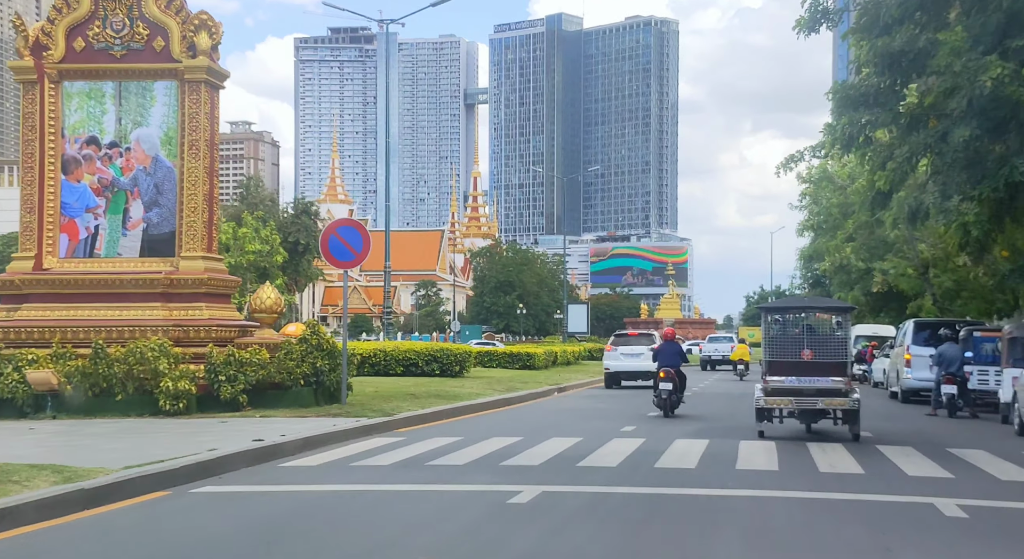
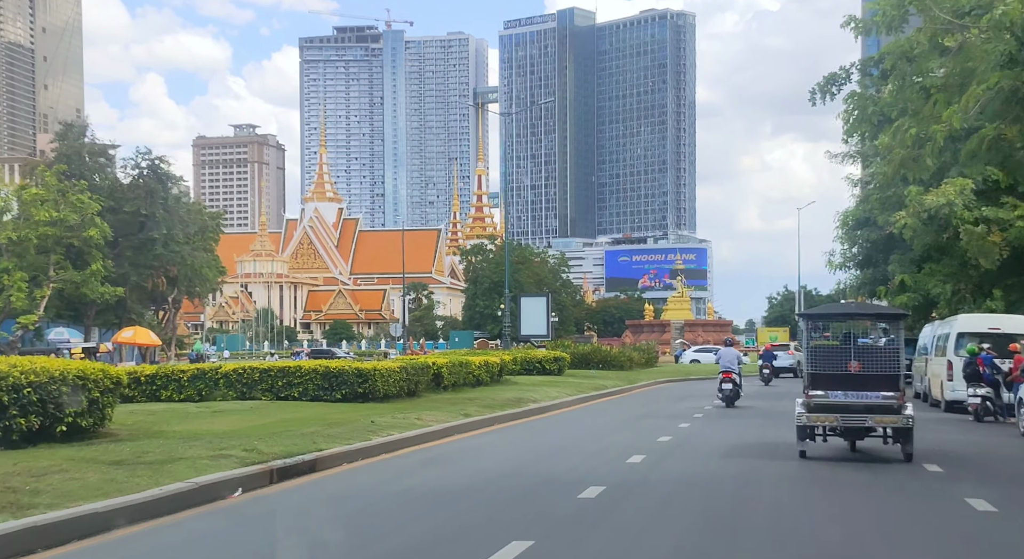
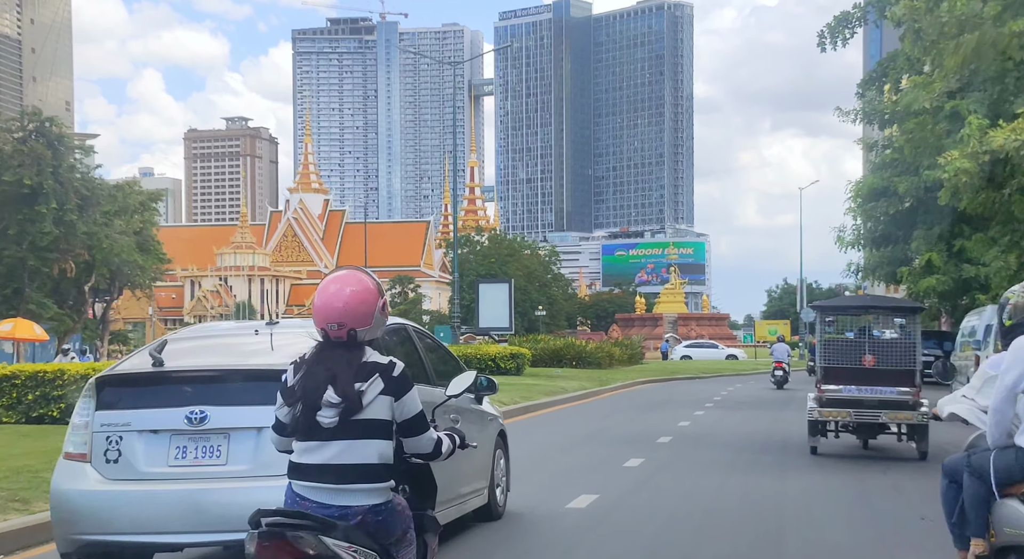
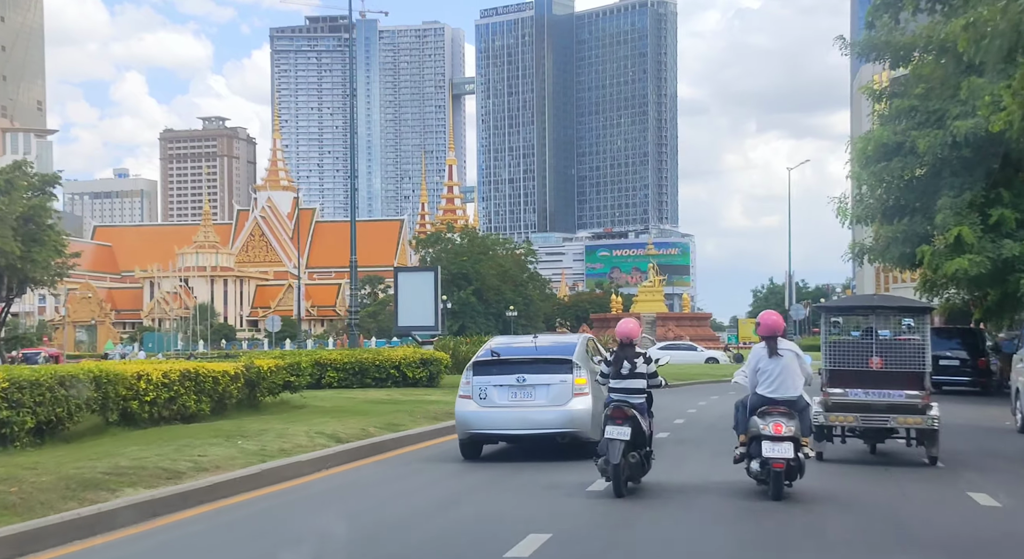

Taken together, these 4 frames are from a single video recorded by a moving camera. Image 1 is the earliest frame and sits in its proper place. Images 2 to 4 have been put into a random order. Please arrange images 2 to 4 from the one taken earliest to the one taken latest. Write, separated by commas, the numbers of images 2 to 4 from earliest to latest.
2, 3, 4
